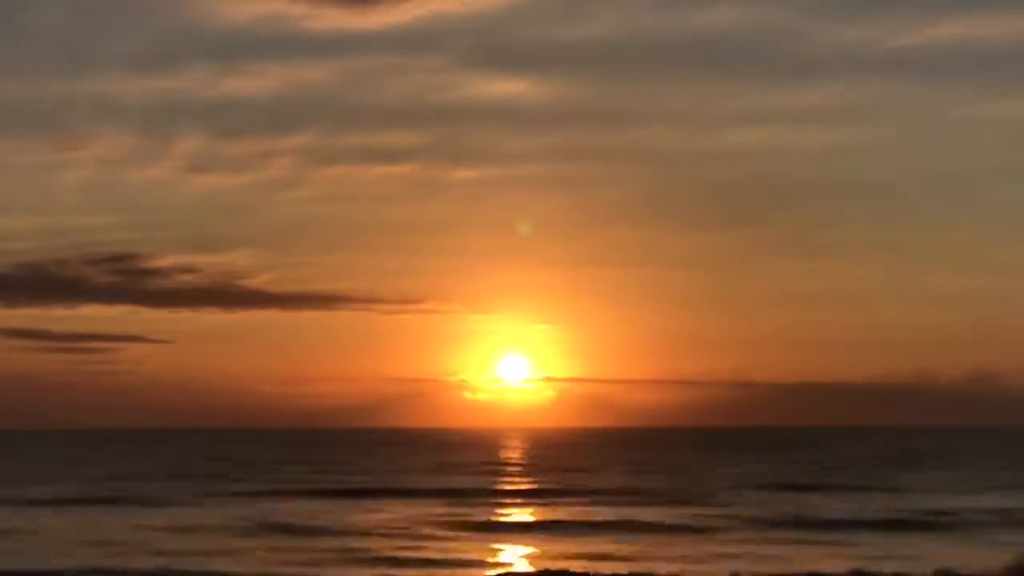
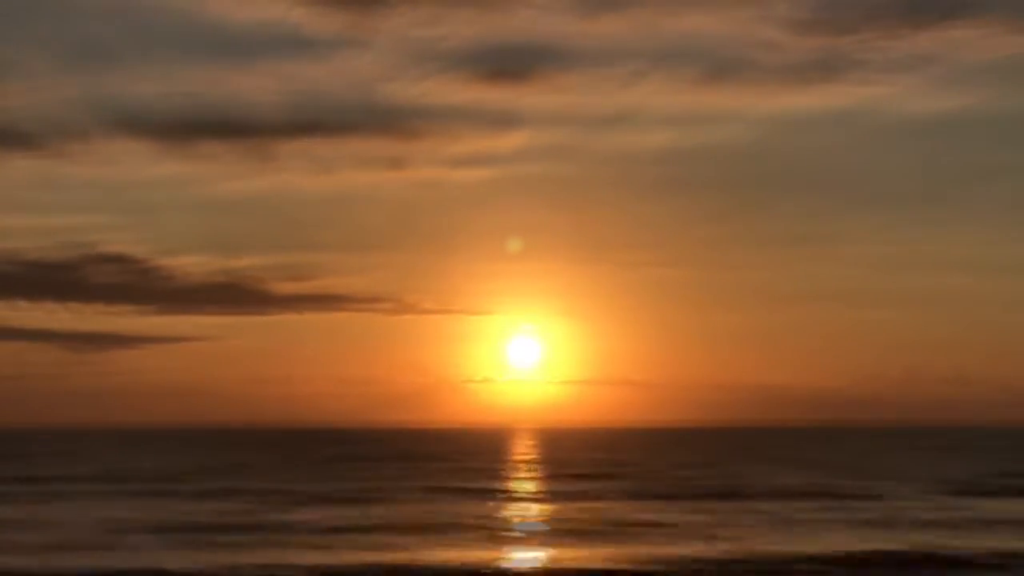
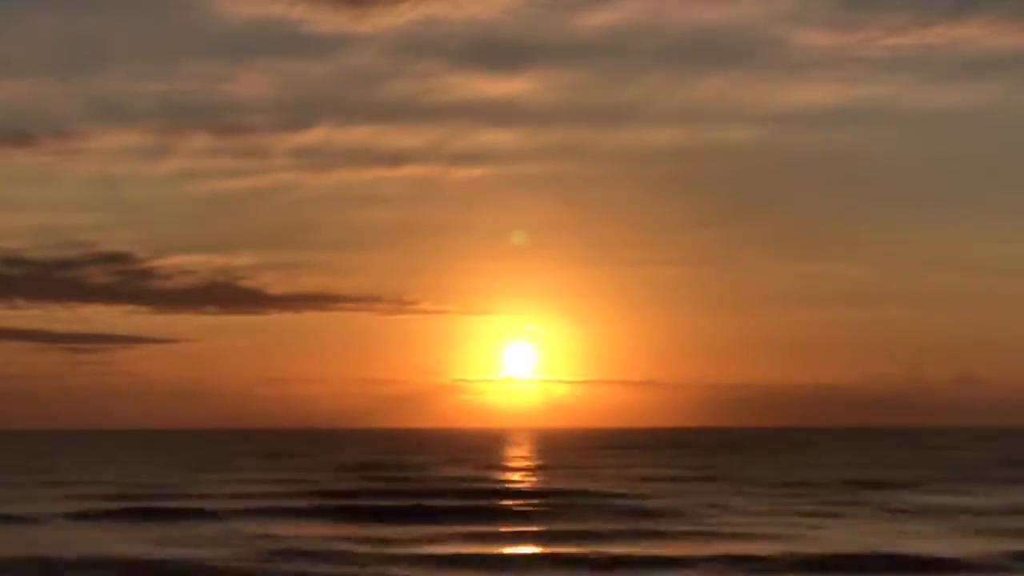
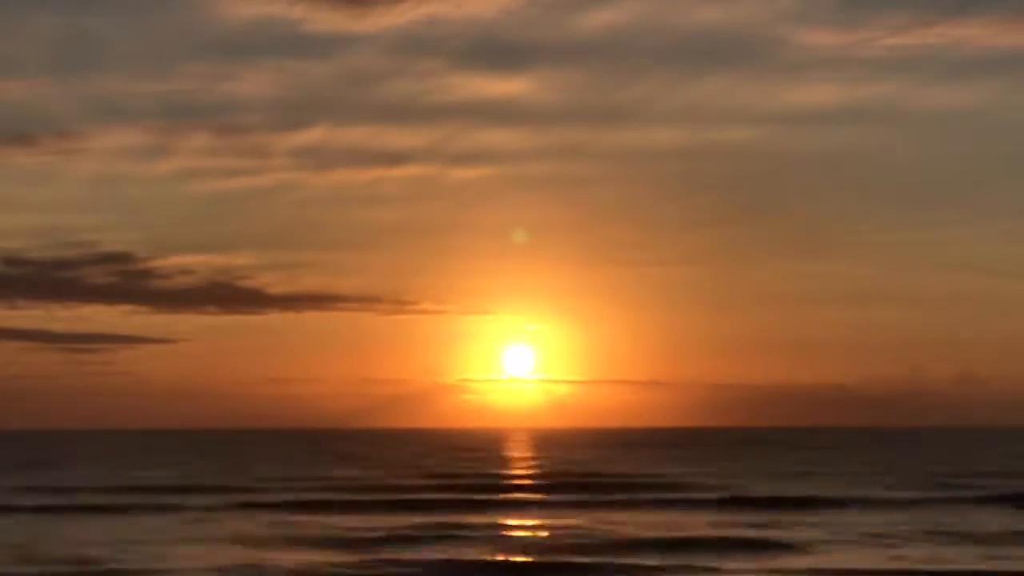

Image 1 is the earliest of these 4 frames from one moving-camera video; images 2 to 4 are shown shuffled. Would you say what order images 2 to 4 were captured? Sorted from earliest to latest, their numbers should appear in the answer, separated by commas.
4, 3, 2
